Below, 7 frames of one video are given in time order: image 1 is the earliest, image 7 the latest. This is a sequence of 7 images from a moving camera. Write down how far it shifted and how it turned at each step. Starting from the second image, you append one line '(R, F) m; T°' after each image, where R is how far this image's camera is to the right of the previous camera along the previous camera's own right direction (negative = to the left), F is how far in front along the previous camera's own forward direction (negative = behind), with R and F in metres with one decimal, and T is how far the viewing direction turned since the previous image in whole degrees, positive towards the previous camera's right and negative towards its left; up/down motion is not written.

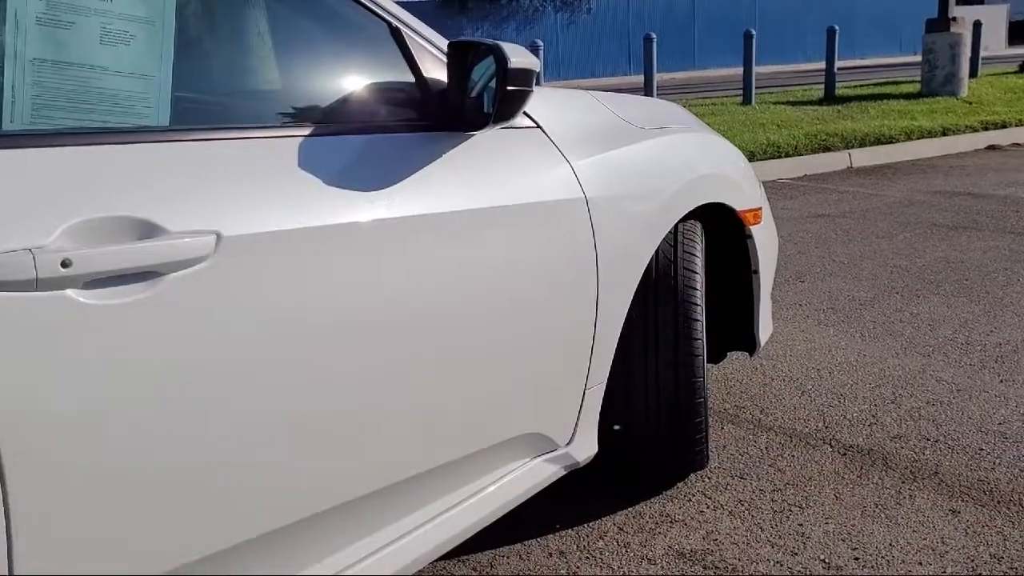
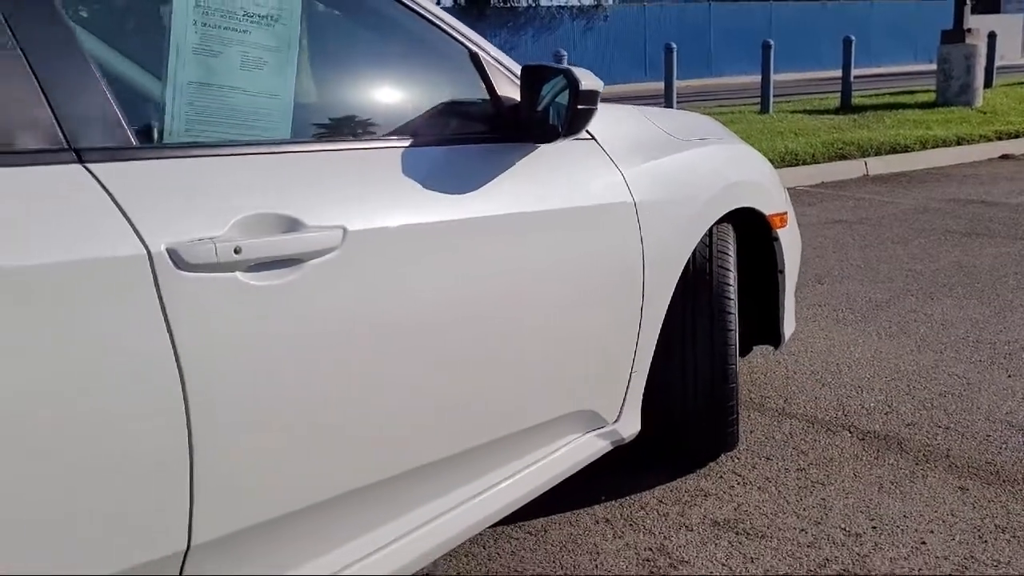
(-0.1, -0.3) m; -1°
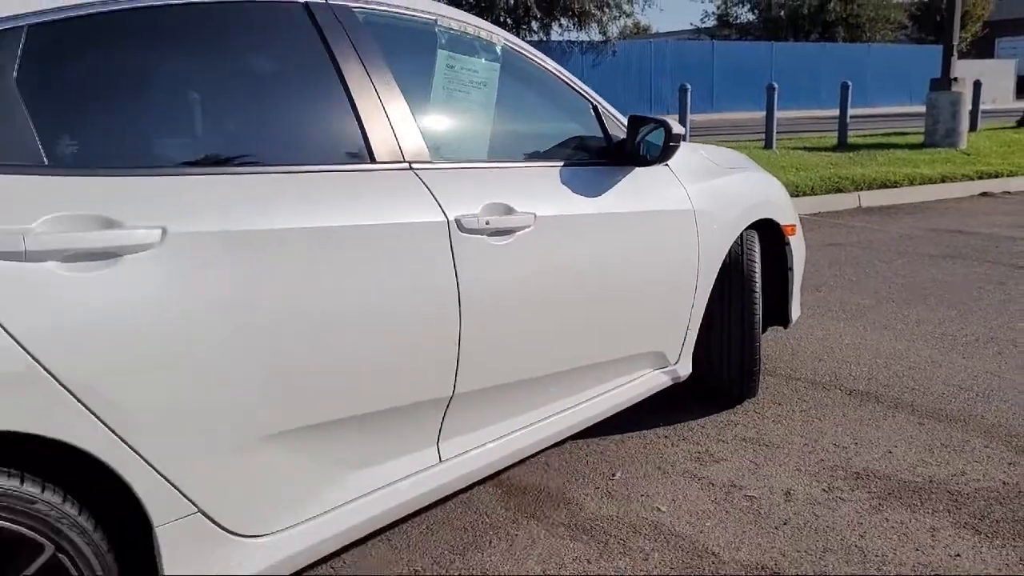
(-0.4, -1.1) m; 0°
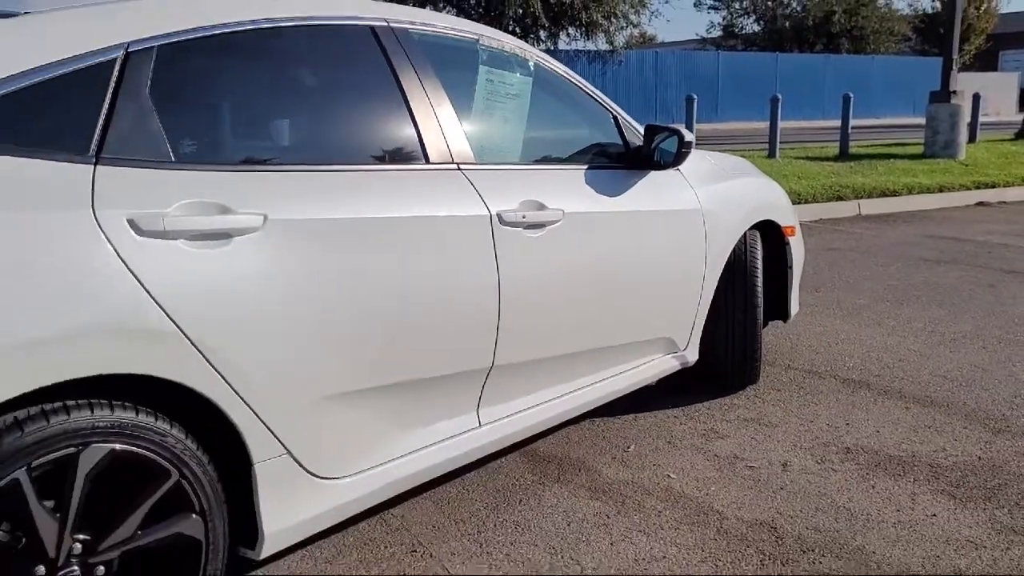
(-0.1, -0.4) m; 0°
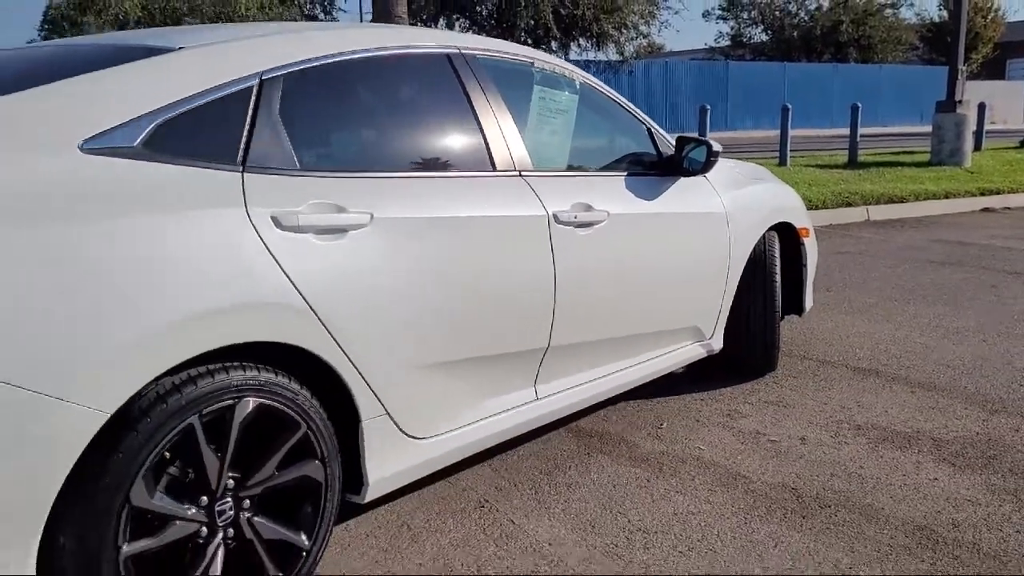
(-0.2, -0.5) m; -1°
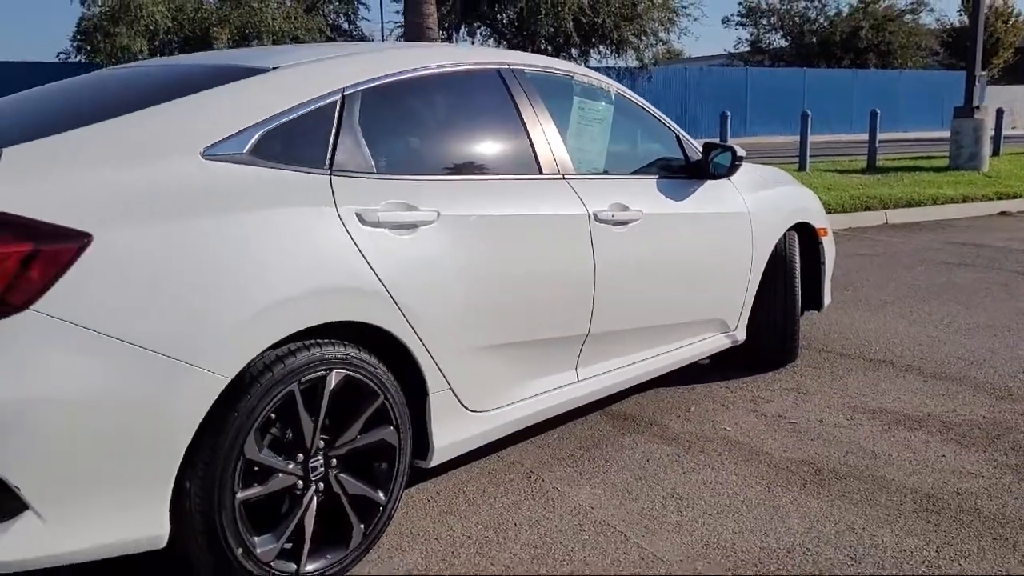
(-0.1, -0.4) m; -1°
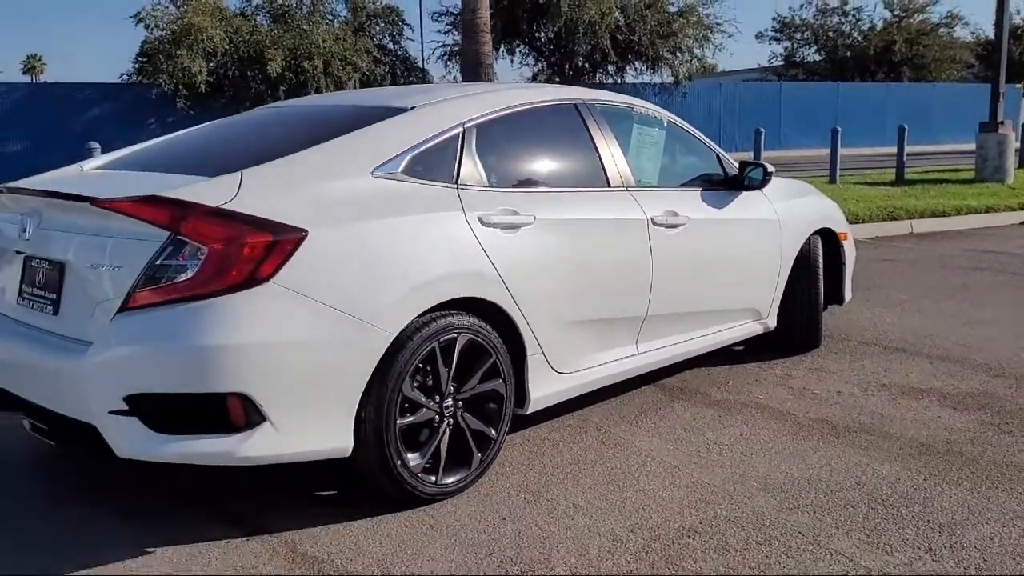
(-0.2, -1.0) m; -2°
